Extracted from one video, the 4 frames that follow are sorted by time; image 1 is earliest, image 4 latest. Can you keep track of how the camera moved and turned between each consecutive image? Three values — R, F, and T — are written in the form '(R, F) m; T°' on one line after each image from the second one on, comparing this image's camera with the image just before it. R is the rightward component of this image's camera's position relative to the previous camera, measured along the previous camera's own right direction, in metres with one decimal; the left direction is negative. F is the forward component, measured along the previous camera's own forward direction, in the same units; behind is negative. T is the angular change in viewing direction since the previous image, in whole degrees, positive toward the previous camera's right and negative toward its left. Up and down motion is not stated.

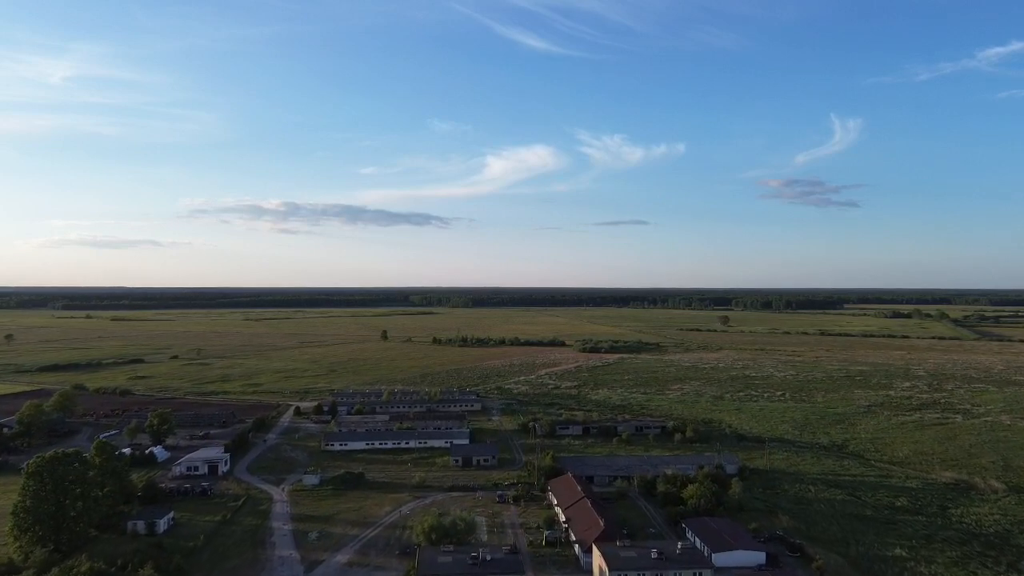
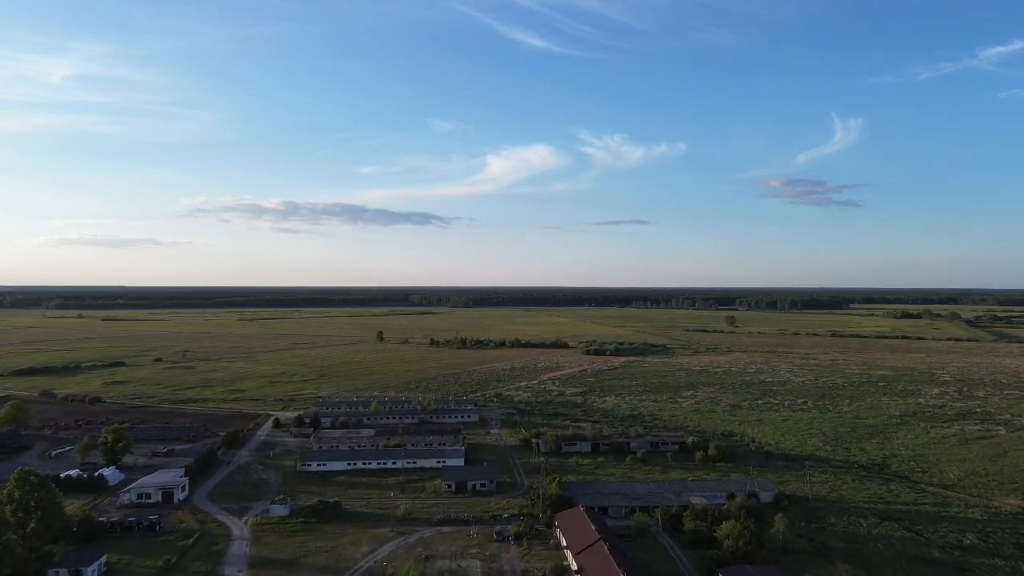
(0.0, +3.3) m; 0°
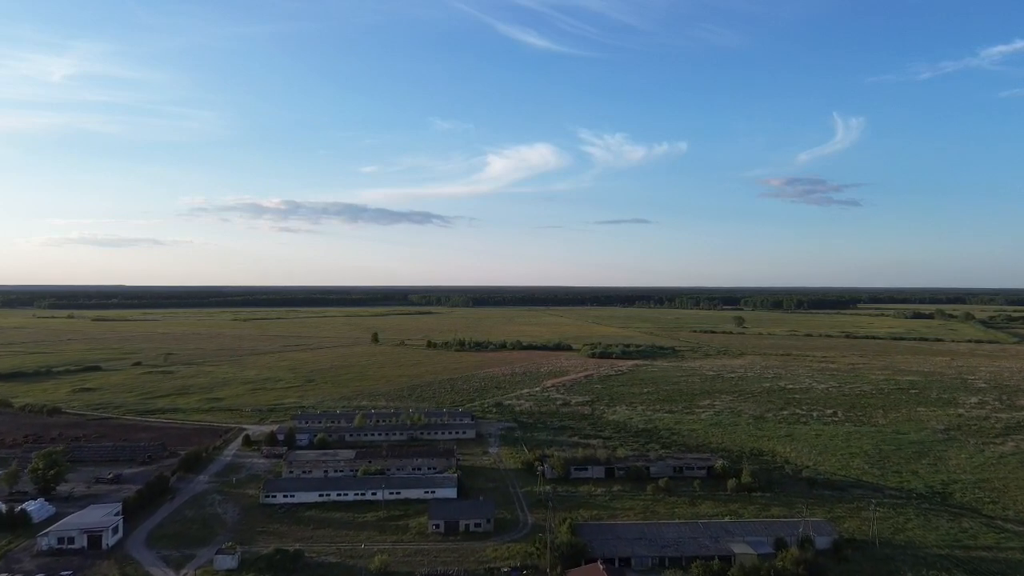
(0.0, +3.8) m; 0°
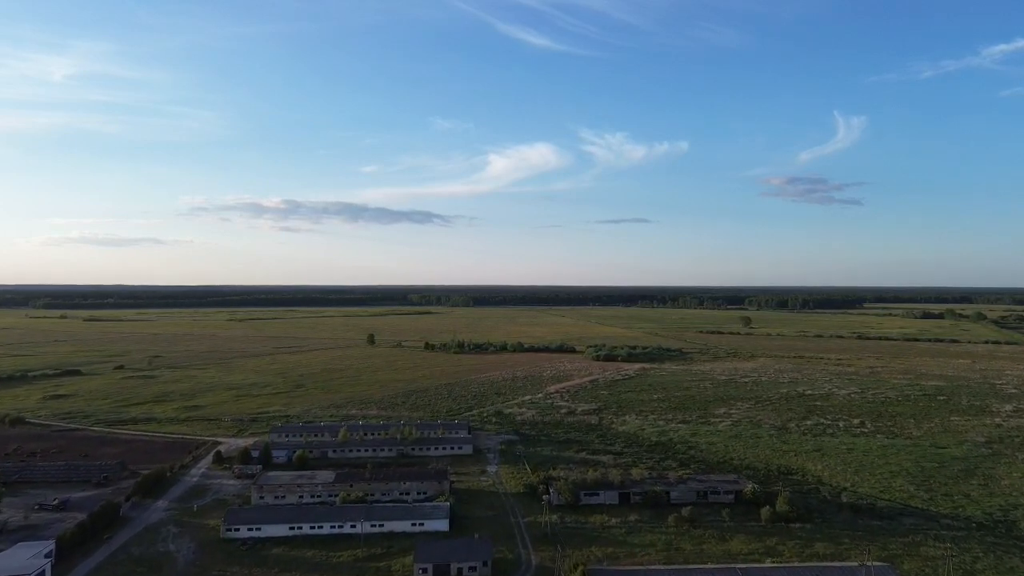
(0.0, +2.9) m; 0°
